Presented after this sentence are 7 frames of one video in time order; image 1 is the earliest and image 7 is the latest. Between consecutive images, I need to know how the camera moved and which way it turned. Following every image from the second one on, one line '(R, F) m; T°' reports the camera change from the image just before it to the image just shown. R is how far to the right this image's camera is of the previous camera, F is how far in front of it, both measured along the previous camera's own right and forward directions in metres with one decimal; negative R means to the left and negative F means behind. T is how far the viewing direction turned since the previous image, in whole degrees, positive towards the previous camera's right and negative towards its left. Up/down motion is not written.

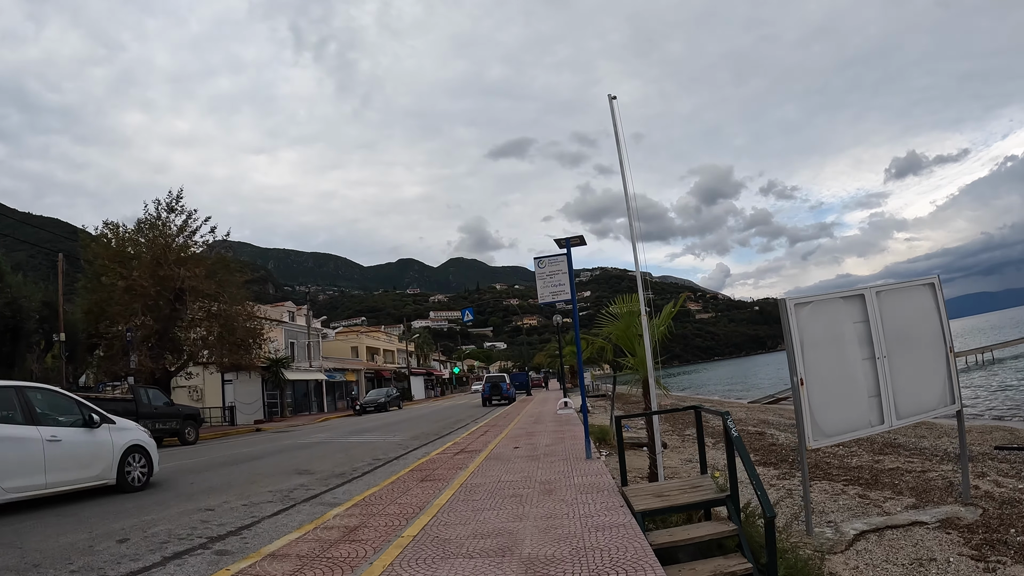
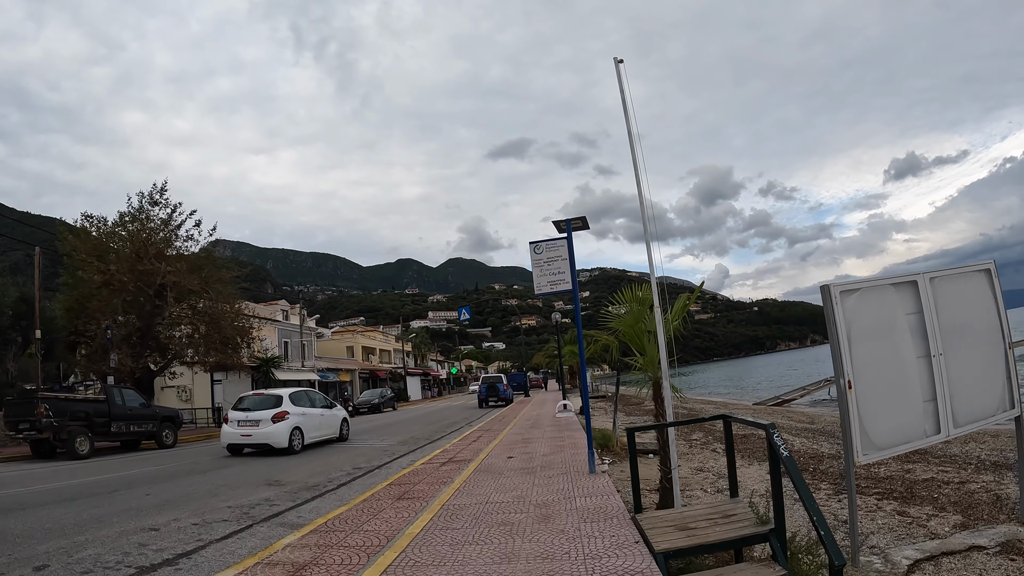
(+0.1, +1.1) m; 0°
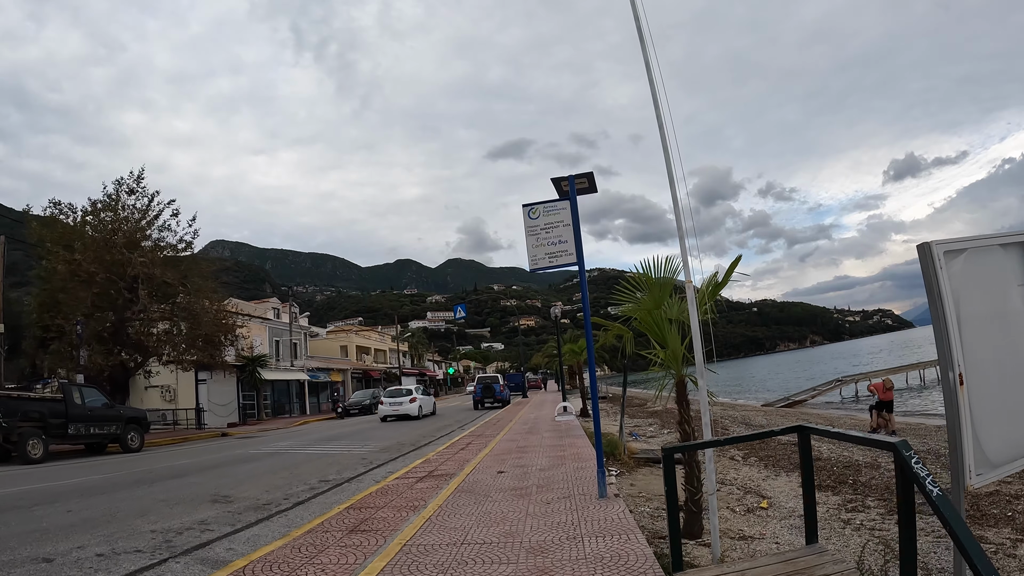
(+0.1, +1.5) m; 0°
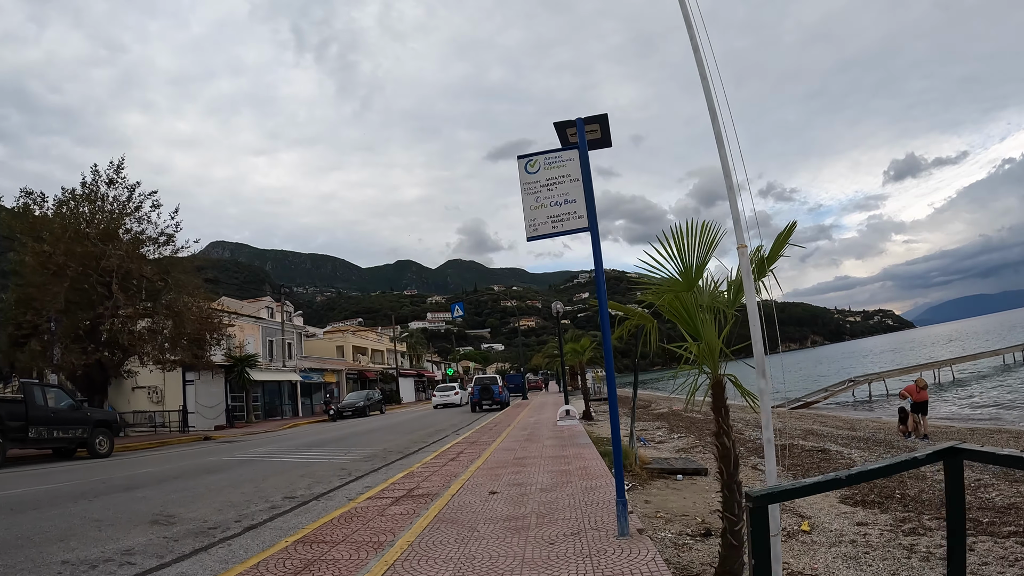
(+0.1, +1.3) m; 0°
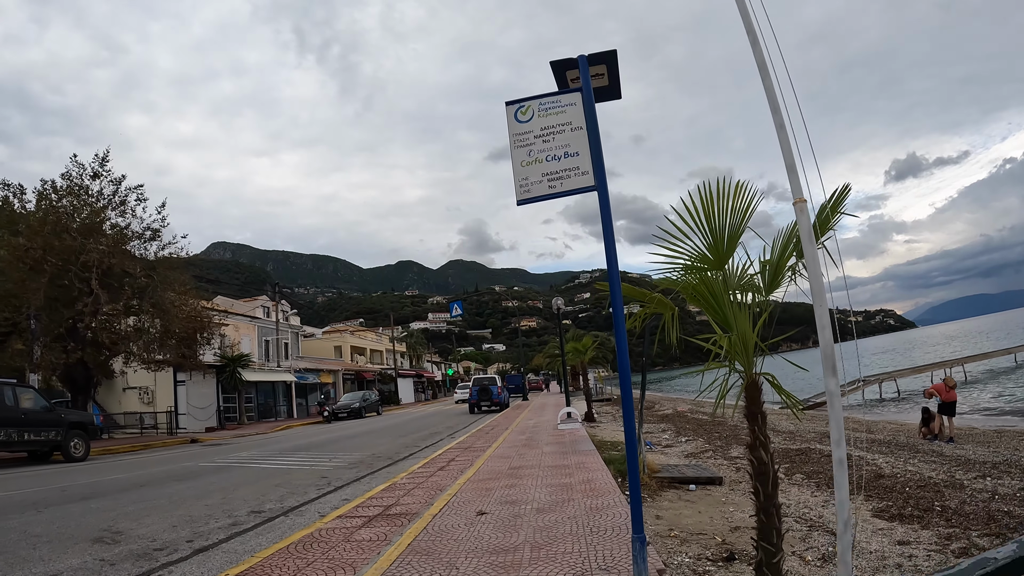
(+0.1, +0.9) m; 0°
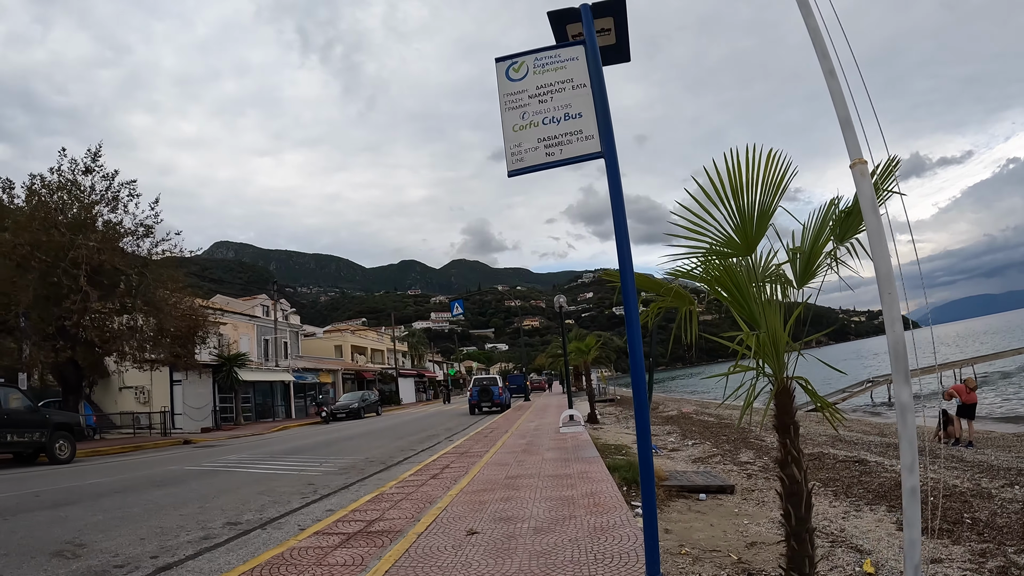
(+0.1, +0.6) m; 0°
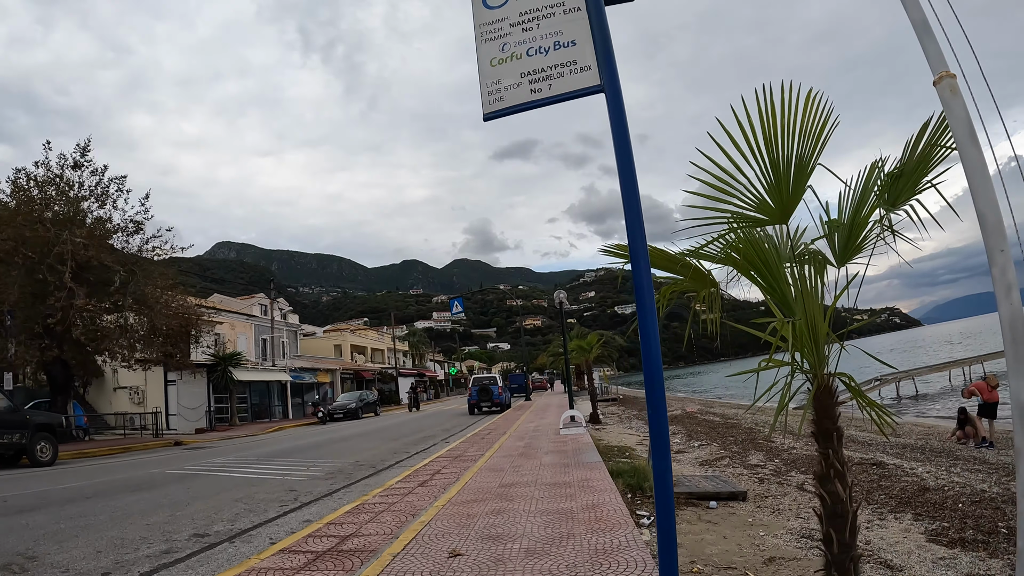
(+0.1, +0.6) m; 0°
